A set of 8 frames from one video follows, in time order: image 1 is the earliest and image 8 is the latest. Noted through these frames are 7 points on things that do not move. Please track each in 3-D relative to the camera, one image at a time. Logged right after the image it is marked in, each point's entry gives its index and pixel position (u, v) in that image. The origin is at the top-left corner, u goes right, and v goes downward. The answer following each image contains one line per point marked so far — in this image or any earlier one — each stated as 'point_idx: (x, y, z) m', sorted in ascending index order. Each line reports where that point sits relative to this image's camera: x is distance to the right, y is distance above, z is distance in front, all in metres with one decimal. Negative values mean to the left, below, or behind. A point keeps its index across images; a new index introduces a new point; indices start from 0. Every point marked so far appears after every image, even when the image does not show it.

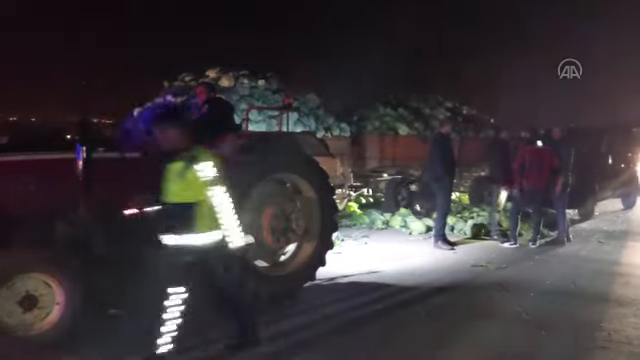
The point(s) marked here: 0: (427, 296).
0: (+1.1, -1.2, +8.1) m
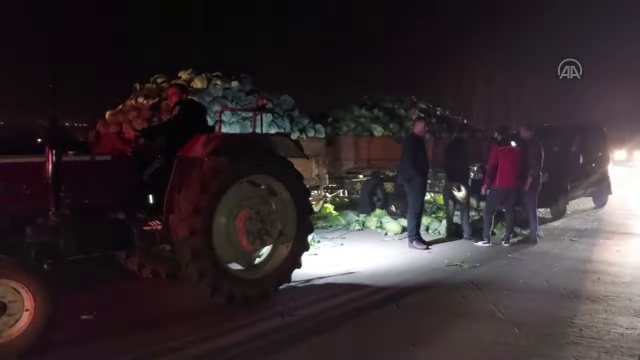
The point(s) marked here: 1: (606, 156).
0: (+0.9, -1.2, +8.1) m
1: (+6.1, +0.5, +16.8) m
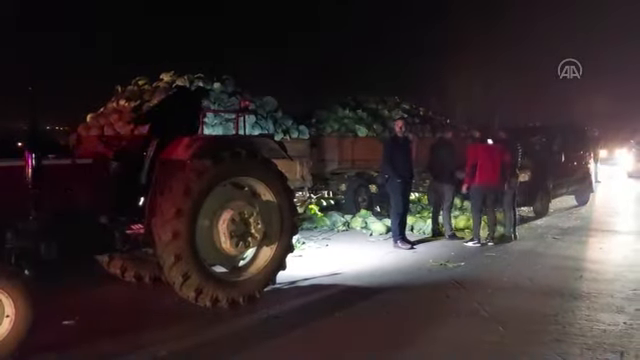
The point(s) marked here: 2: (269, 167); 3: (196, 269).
0: (+0.7, -1.2, +8.1) m
1: (+5.7, +0.6, +16.9) m
2: (-0.5, +0.1, +8.1) m
3: (-1.1, -0.8, +7.2) m
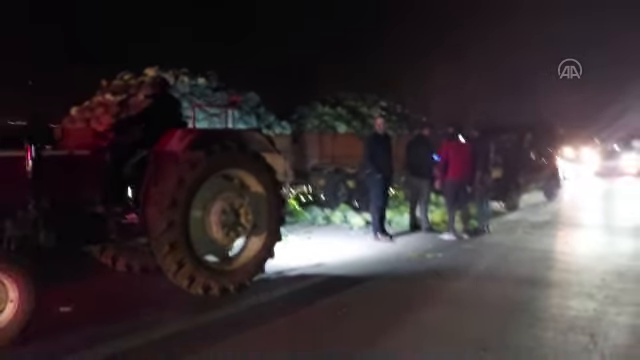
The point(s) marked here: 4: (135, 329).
0: (+0.5, -1.1, +8.5) m
1: (+5.3, +0.6, +17.4) m
2: (-0.7, +0.2, +8.4) m
3: (-1.3, -0.8, +7.6) m
4: (-1.7, -1.3, +7.0) m
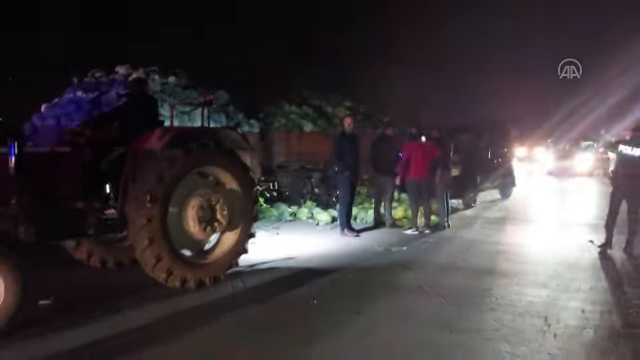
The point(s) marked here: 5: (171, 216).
0: (+0.2, -1.1, +8.9) m
1: (+4.5, +0.7, +18.1) m
2: (-1.0, +0.3, +8.8) m
3: (-1.5, -0.7, +7.9) m
4: (-1.9, -1.3, +7.3) m
5: (-1.6, -0.4, +8.1) m
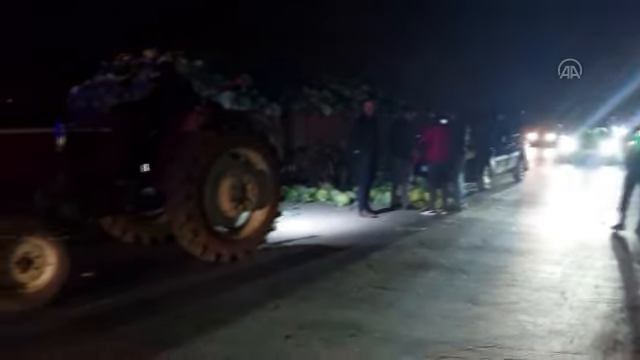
0: (+0.5, -0.9, +9.4) m
1: (+4.8, +1.0, +18.5) m
2: (-0.7, +0.5, +9.2) m
3: (-1.2, -0.5, +8.4) m
4: (-1.6, -1.1, +7.8) m
5: (-1.3, -0.2, +8.6) m
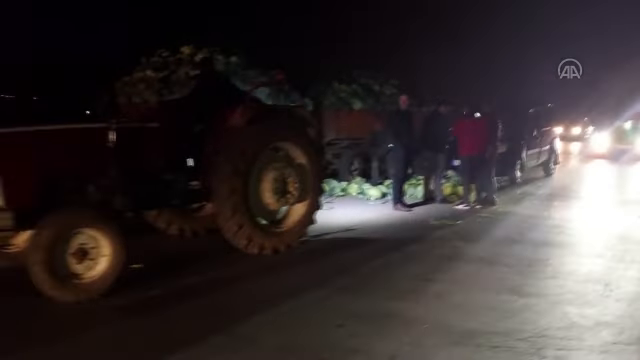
0: (+1.0, -0.8, +9.5) m
1: (+5.5, +1.2, +18.5) m
2: (-0.2, +0.5, +9.4) m
3: (-0.8, -0.4, +8.5) m
4: (-1.2, -1.0, +8.0) m
5: (-0.8, -0.1, +8.8) m
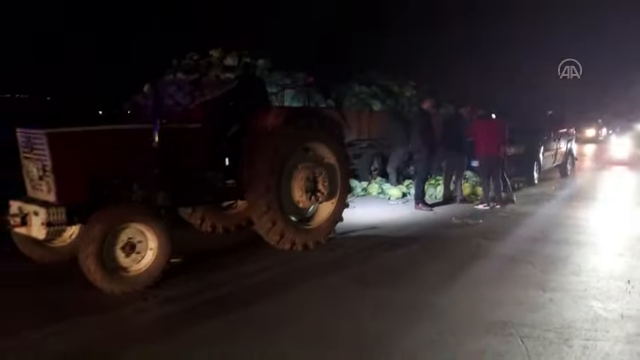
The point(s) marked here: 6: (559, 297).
0: (+1.3, -0.8, +9.9) m
1: (+6.0, +1.2, +18.8) m
2: (+0.2, +0.6, +9.7) m
3: (-0.4, -0.4, +8.9) m
4: (-0.9, -1.0, +8.4) m
5: (-0.5, -0.1, +9.2) m
6: (+2.2, -1.1, +7.1) m
